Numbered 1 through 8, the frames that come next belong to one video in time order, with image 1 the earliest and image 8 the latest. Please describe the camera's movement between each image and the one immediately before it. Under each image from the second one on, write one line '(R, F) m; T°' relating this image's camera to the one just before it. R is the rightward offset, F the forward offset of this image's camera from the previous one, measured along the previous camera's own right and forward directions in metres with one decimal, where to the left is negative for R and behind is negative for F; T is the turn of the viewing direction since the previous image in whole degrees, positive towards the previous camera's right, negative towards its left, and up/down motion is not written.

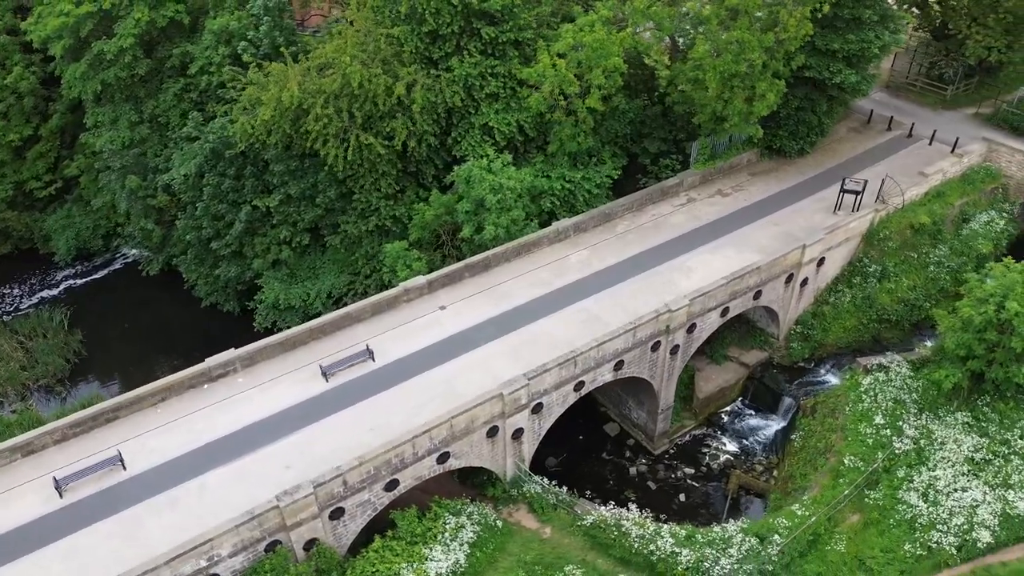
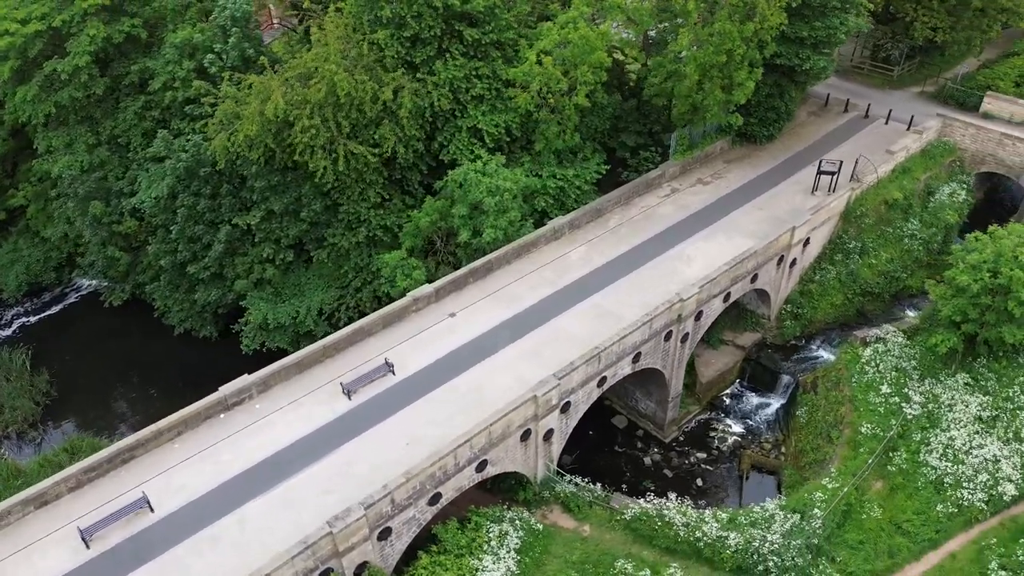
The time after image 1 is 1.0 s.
(-3.0, +0.3) m; +6°
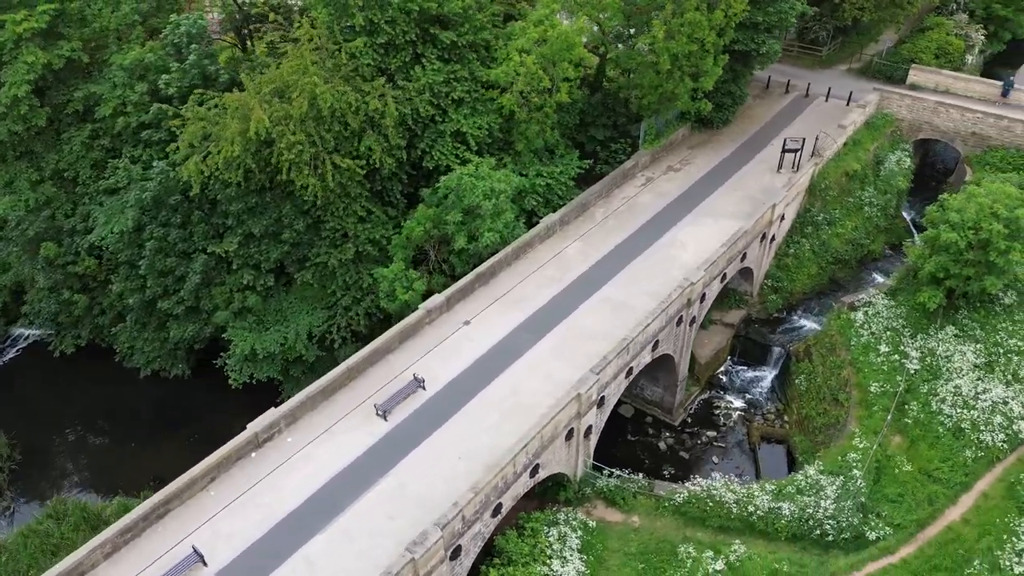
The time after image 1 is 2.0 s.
(-3.9, +0.5) m; +8°
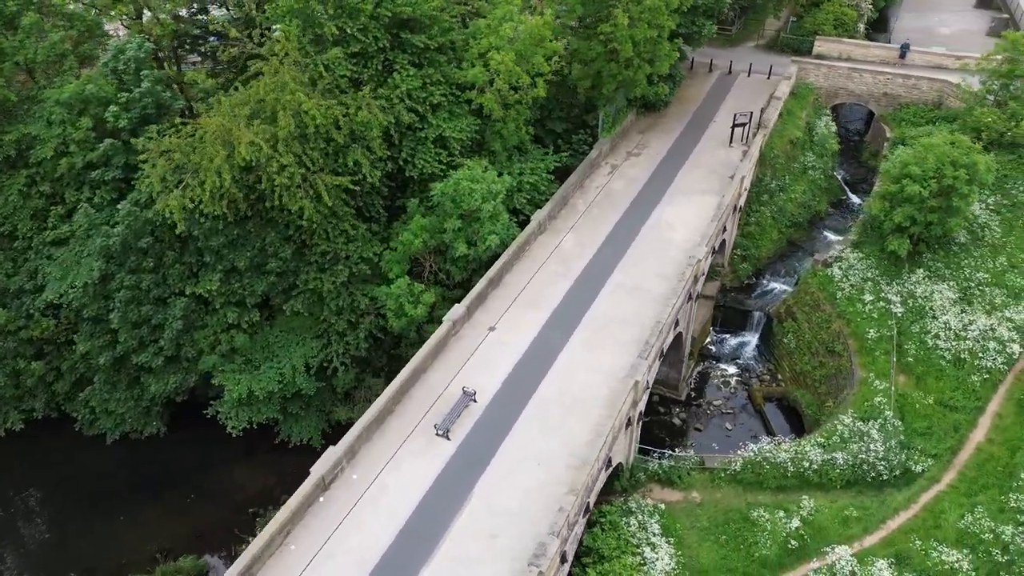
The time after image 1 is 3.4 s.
(-5.2, +0.8) m; +10°
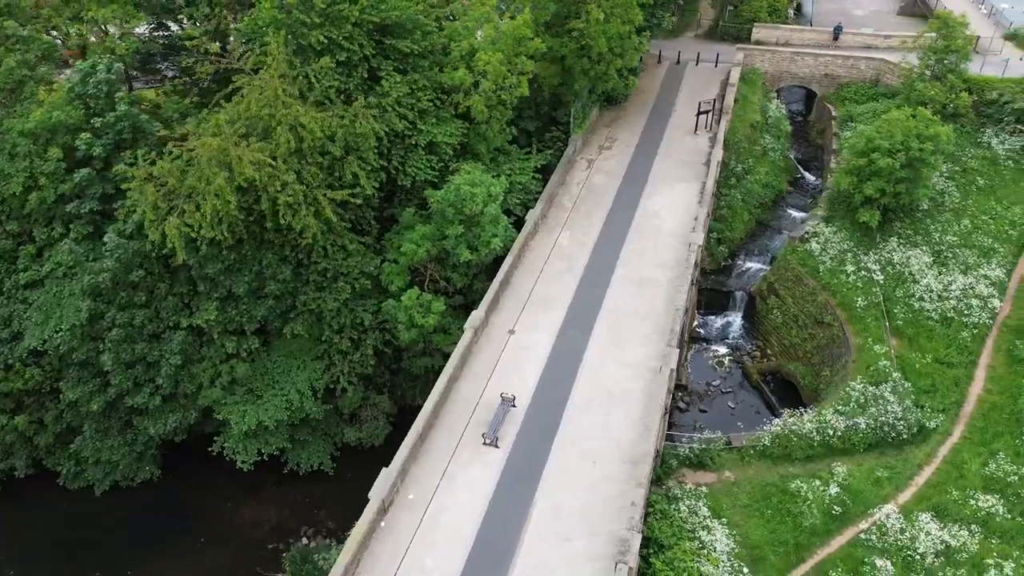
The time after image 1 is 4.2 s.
(-3.6, +0.4) m; +7°
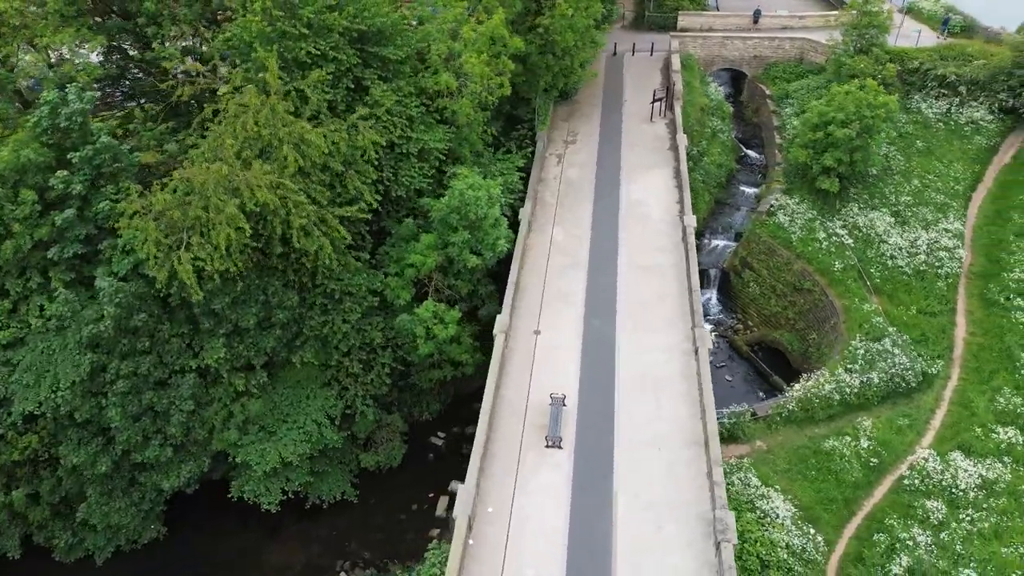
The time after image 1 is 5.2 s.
(-4.4, +0.6) m; +8°
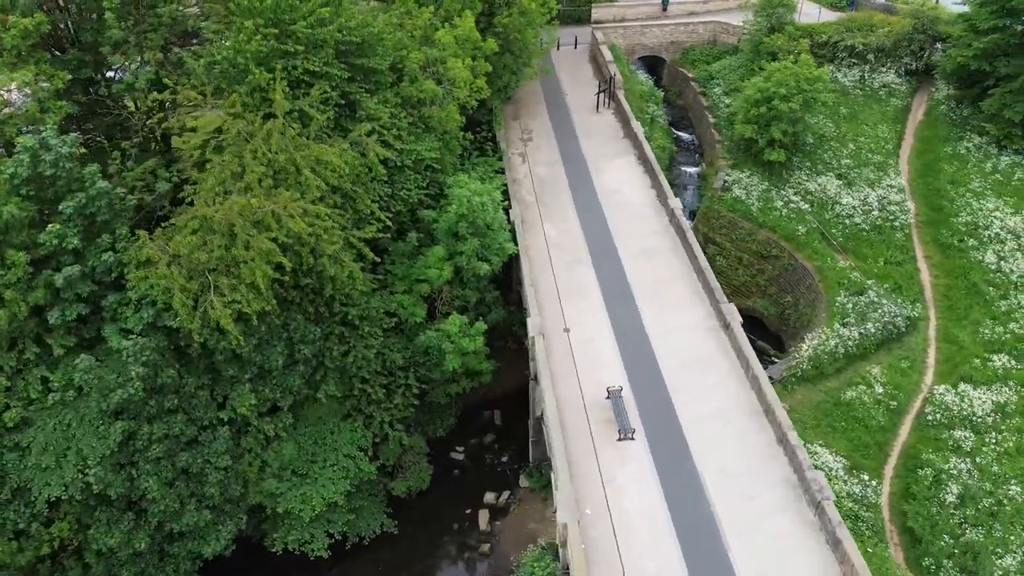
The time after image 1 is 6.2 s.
(-5.1, +0.7) m; +10°
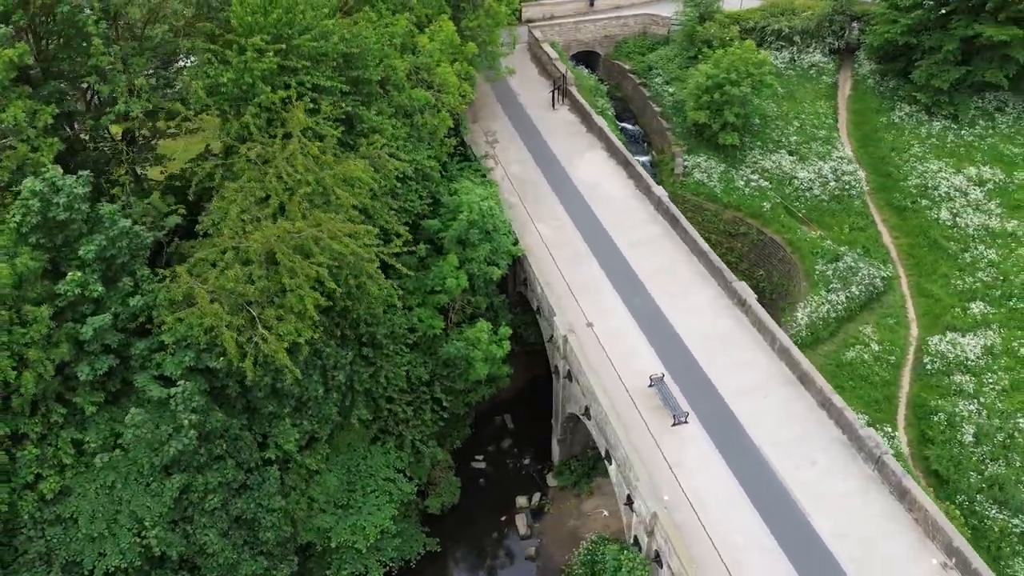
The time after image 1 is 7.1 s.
(-4.3, +0.4) m; +8°
